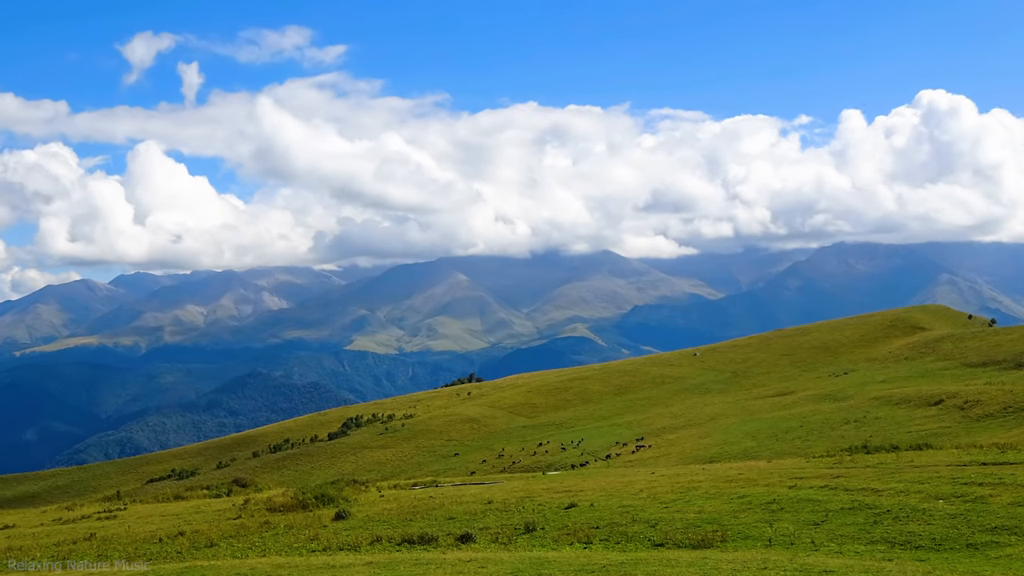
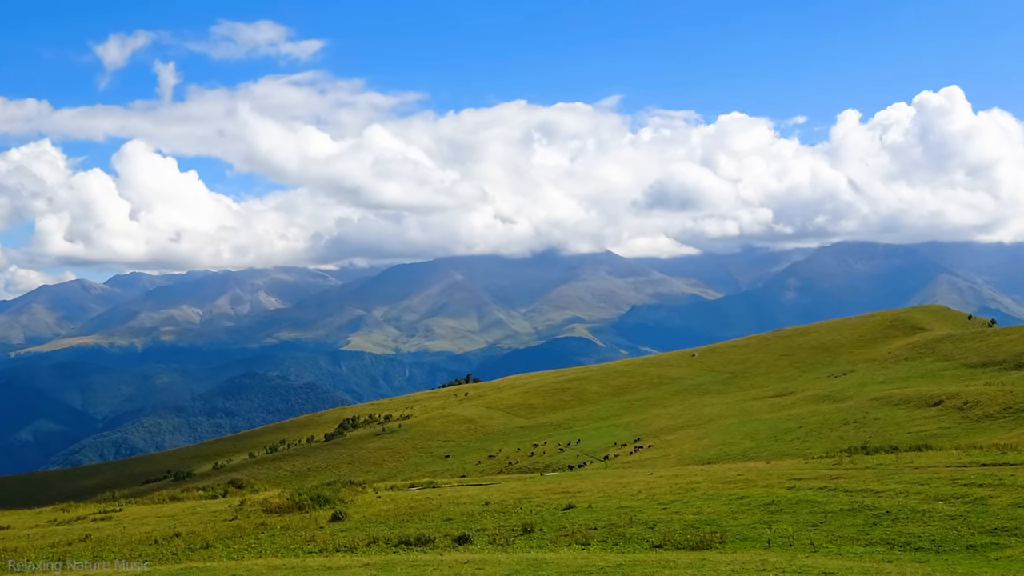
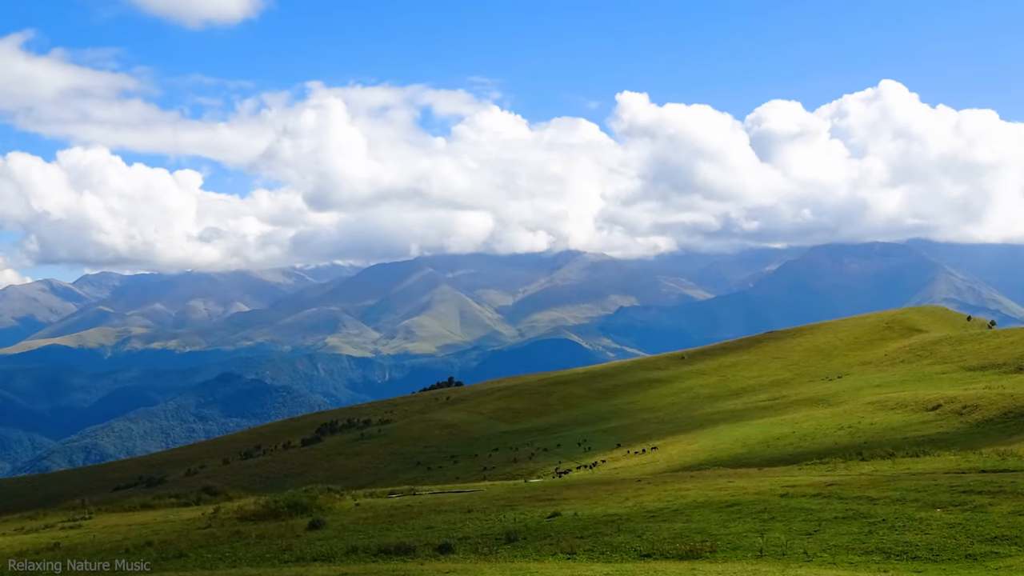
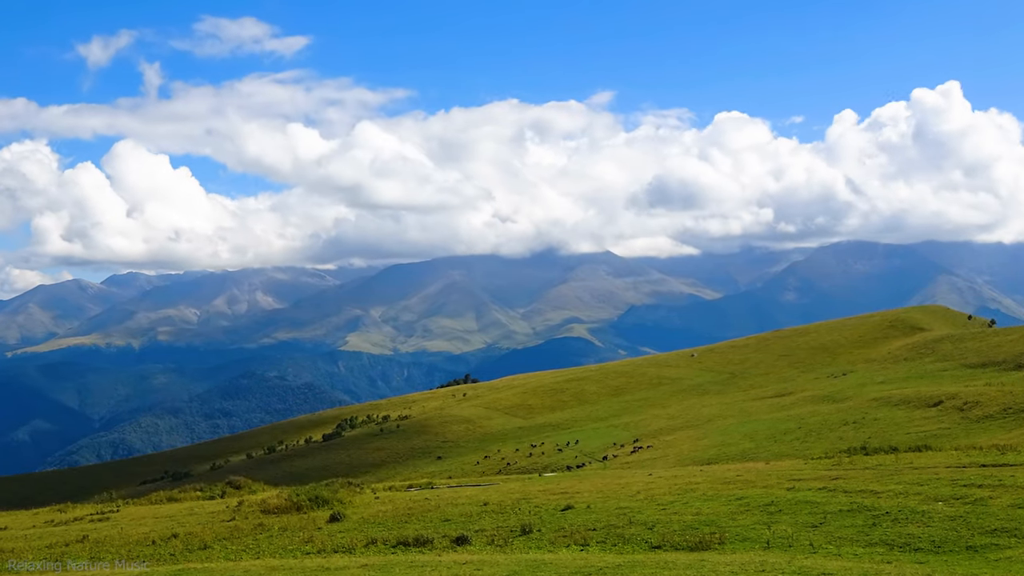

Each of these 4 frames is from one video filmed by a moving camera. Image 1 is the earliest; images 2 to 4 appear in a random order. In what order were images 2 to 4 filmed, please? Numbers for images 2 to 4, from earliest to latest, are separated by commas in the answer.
2, 4, 3
